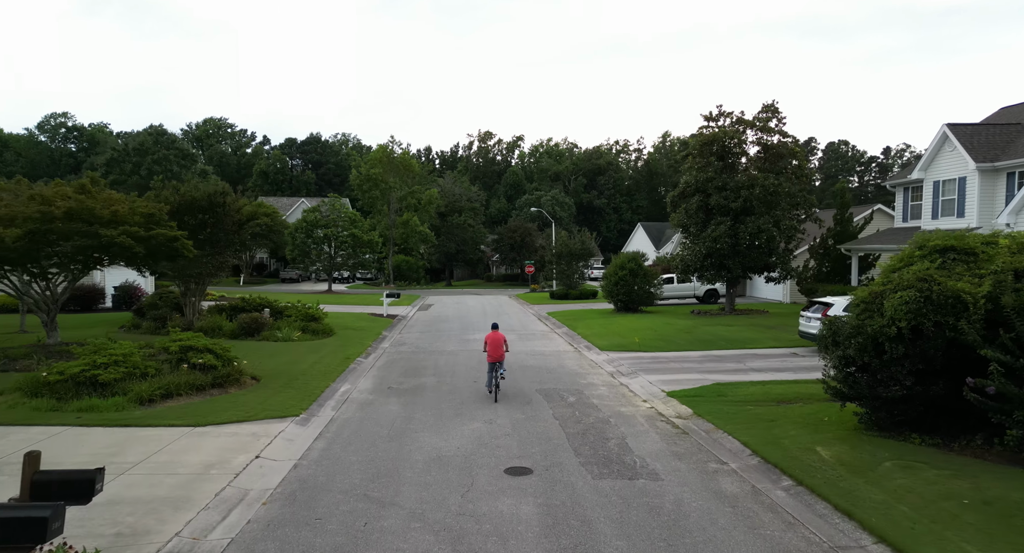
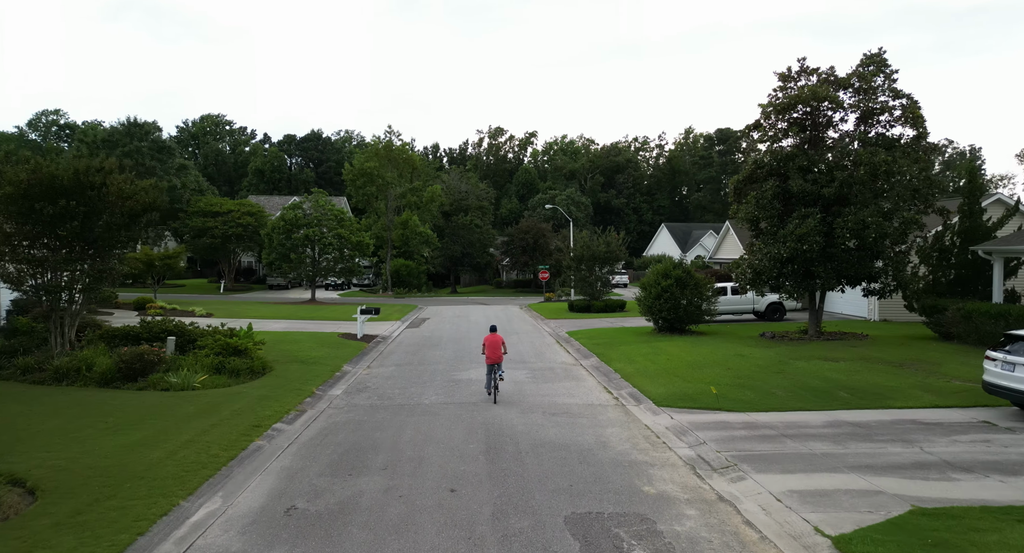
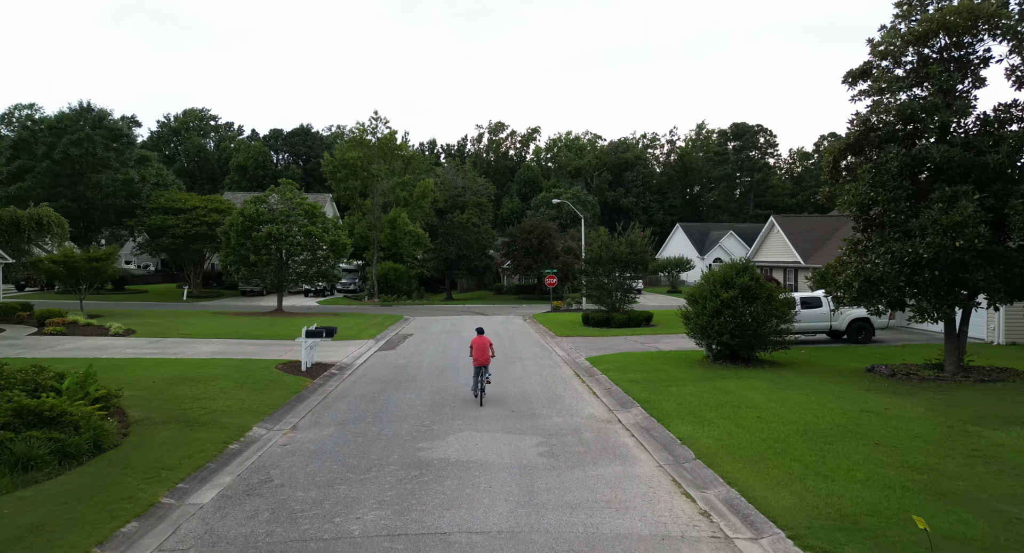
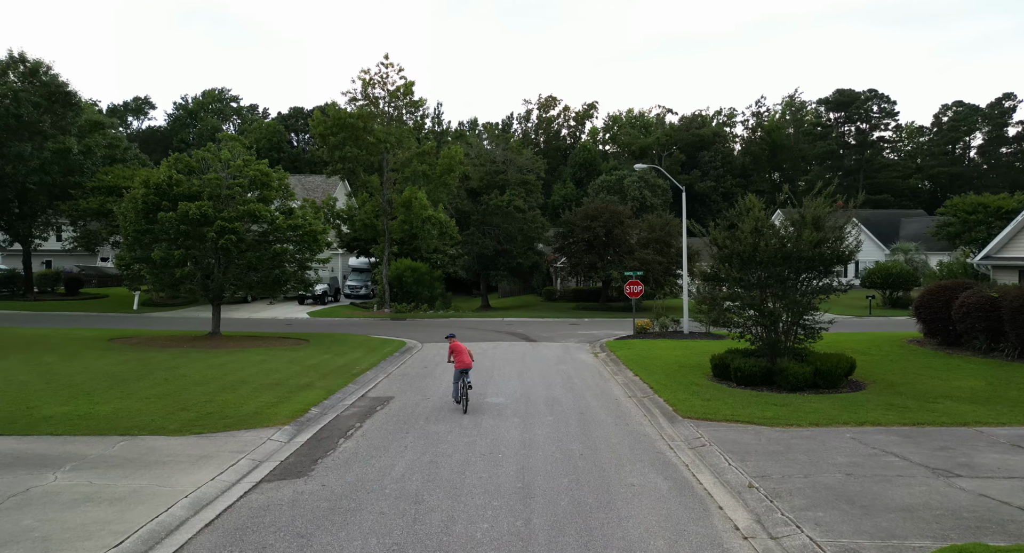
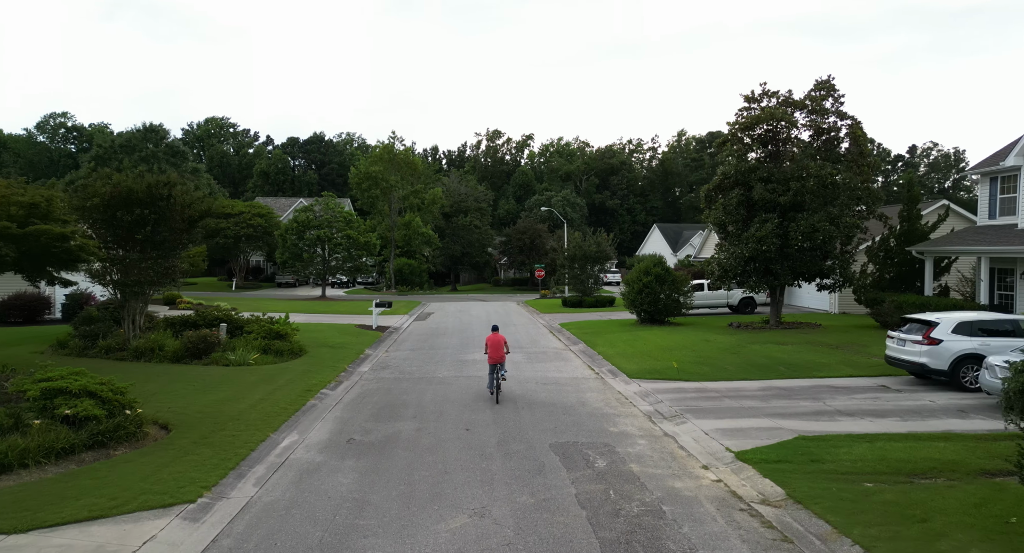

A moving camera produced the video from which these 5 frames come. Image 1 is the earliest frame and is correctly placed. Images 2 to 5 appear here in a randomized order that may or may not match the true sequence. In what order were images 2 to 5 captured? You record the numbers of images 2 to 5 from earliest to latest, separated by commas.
5, 2, 3, 4
